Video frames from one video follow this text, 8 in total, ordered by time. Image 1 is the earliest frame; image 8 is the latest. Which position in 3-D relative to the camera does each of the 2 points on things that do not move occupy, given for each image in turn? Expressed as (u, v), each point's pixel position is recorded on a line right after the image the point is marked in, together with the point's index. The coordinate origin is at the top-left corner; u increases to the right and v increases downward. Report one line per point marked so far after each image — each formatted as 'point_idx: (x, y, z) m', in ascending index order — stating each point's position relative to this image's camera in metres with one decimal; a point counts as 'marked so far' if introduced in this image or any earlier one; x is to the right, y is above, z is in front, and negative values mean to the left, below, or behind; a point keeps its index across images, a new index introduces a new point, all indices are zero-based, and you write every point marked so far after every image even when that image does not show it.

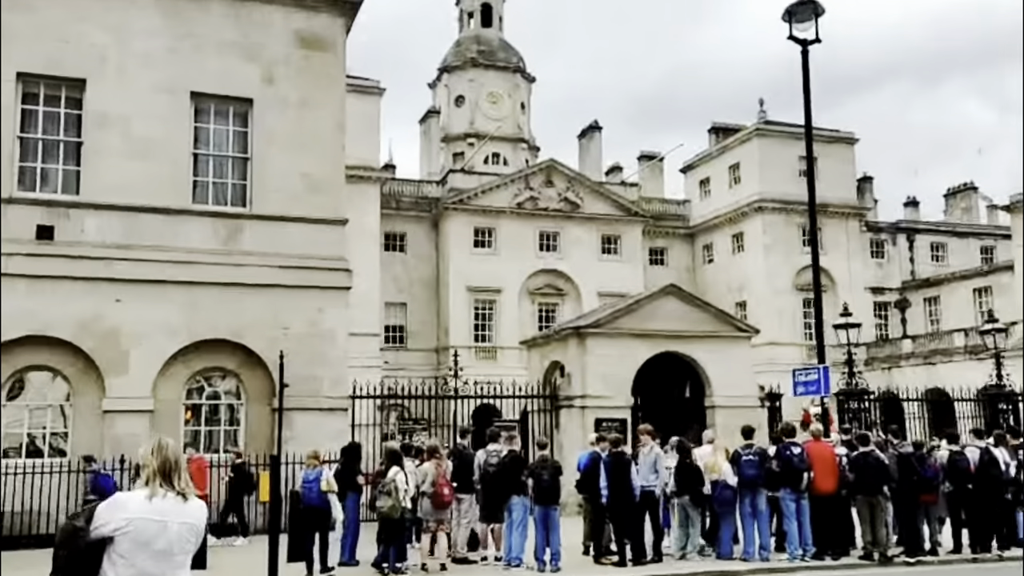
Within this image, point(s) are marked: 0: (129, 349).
0: (-7.8, -1.2, +16.5) m
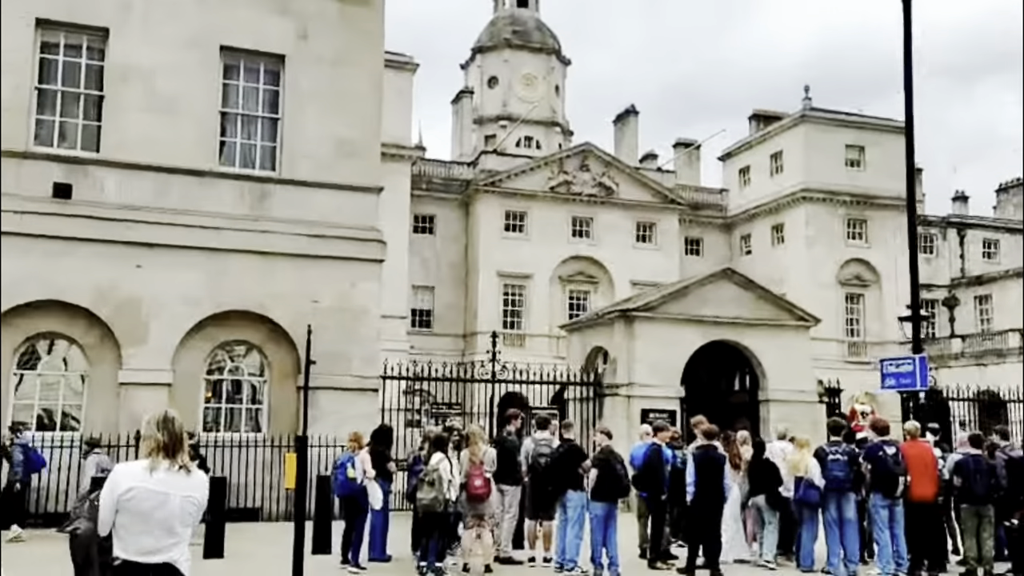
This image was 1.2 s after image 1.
0: (-6.9, -0.6, +15.4) m
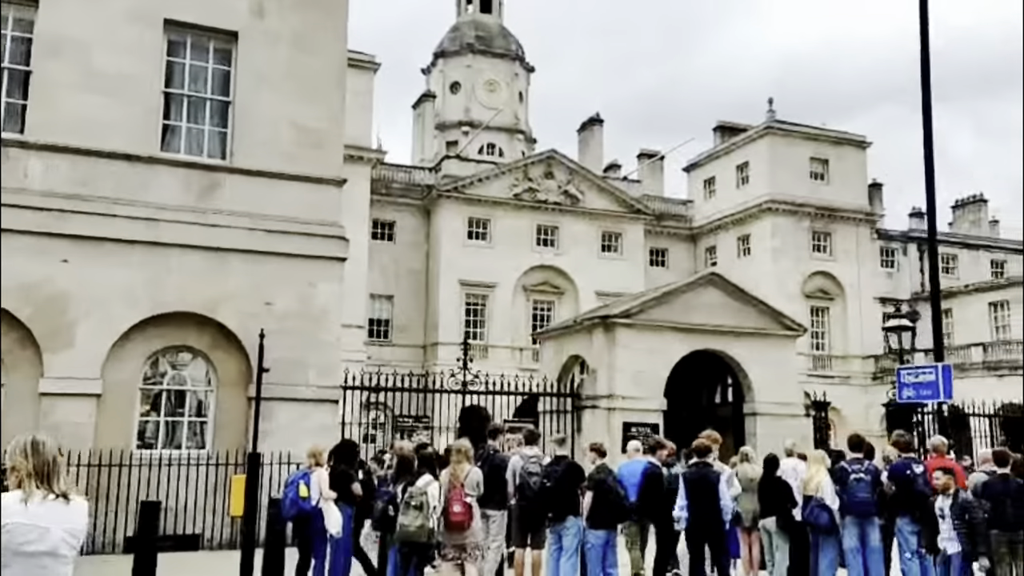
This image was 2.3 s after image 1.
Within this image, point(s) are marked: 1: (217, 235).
0: (-7.3, -0.5, +13.7) m
1: (-5.3, +0.9, +14.5) m
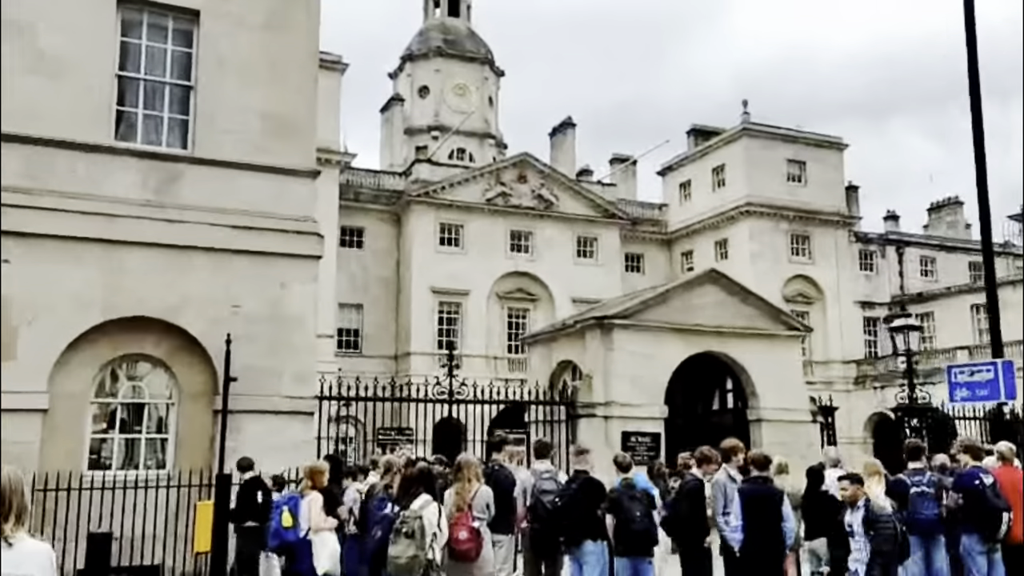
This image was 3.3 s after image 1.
0: (-7.4, -0.6, +12.1) m
1: (-5.4, +0.9, +13.1) m
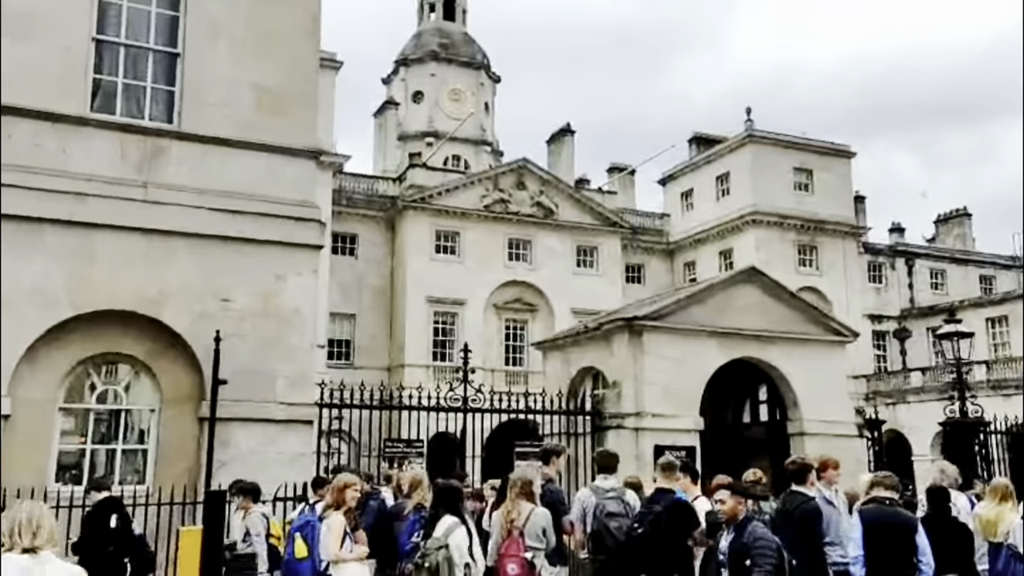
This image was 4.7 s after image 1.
0: (-7.0, -0.4, +10.5) m
1: (-5.0, +1.0, +11.5) m
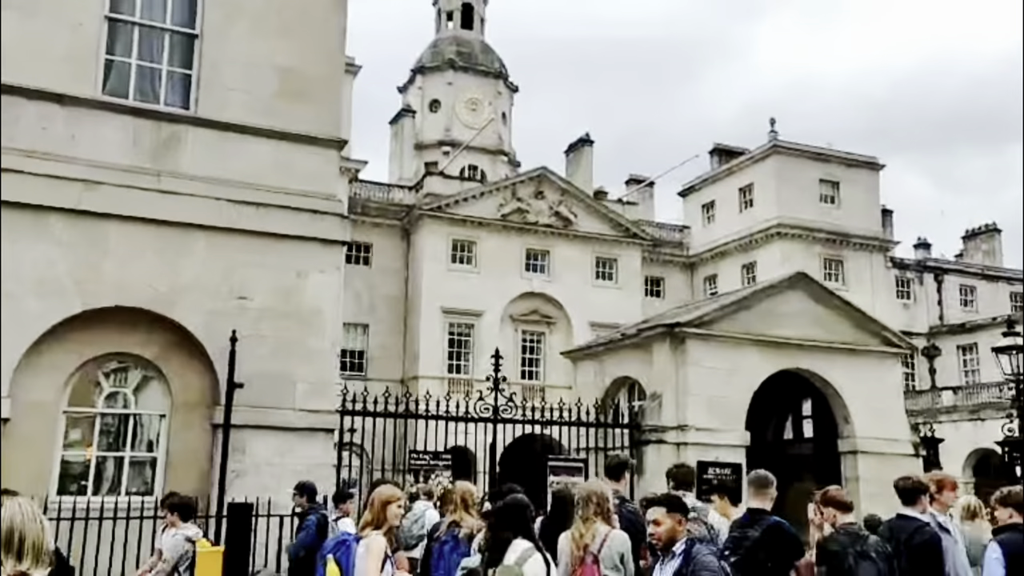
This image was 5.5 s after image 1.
0: (-6.5, -0.3, +9.7) m
1: (-4.5, +1.1, +10.7) m
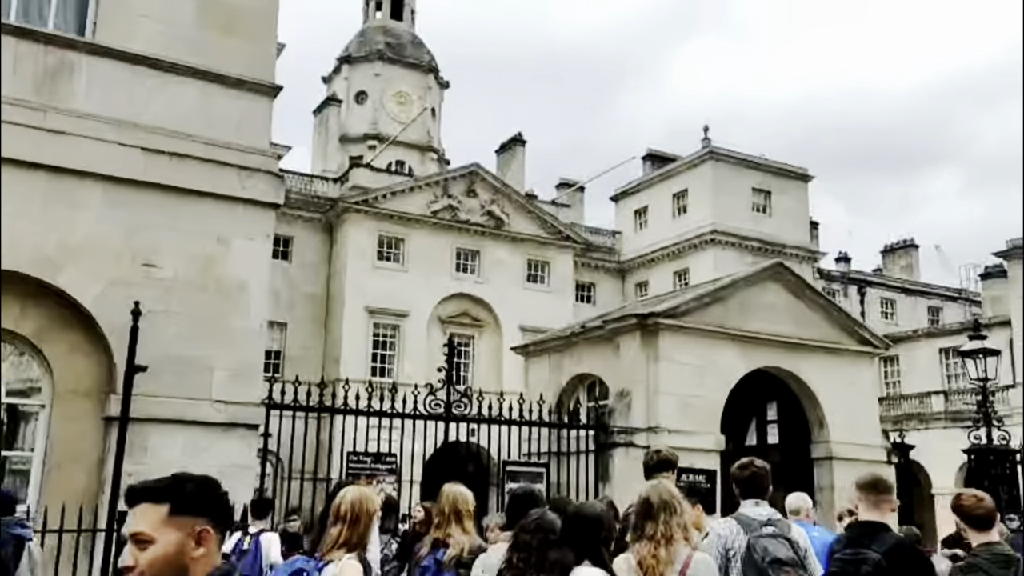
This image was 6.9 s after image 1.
0: (-6.7, +0.2, +7.5) m
1: (-4.8, +1.5, +8.7) m
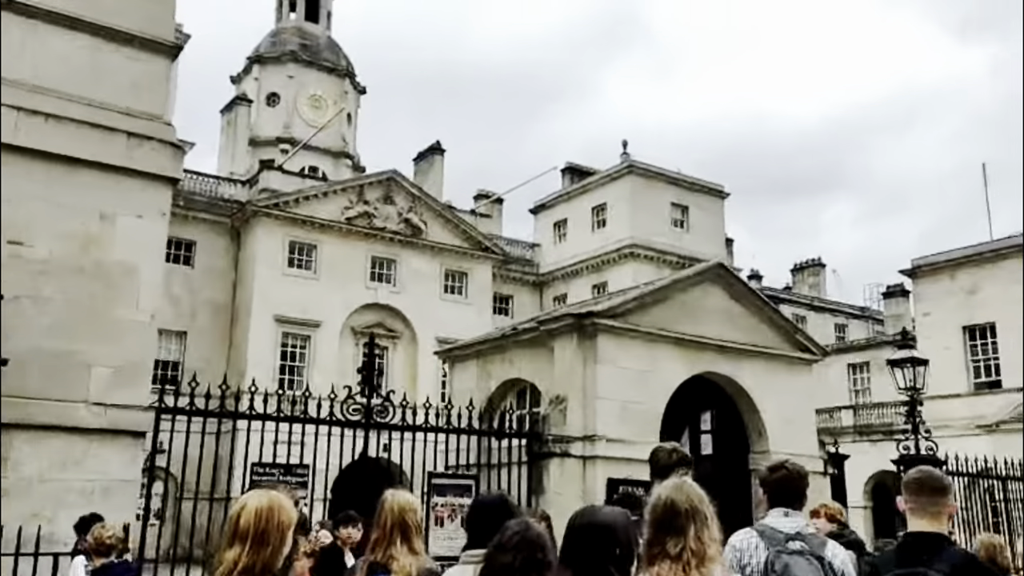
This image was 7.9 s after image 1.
0: (-7.2, +0.4, +5.8) m
1: (-5.4, +1.7, +7.3) m
